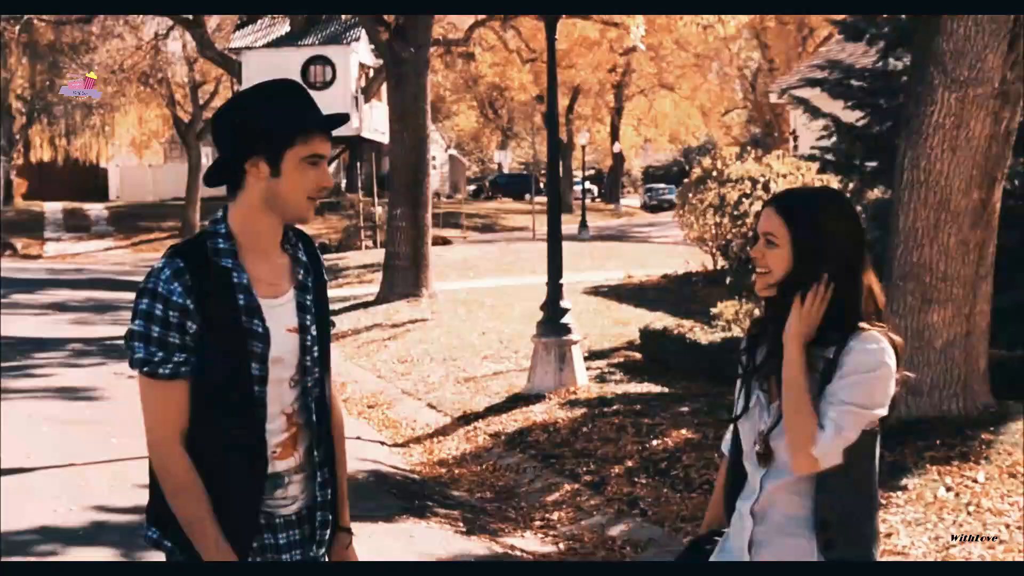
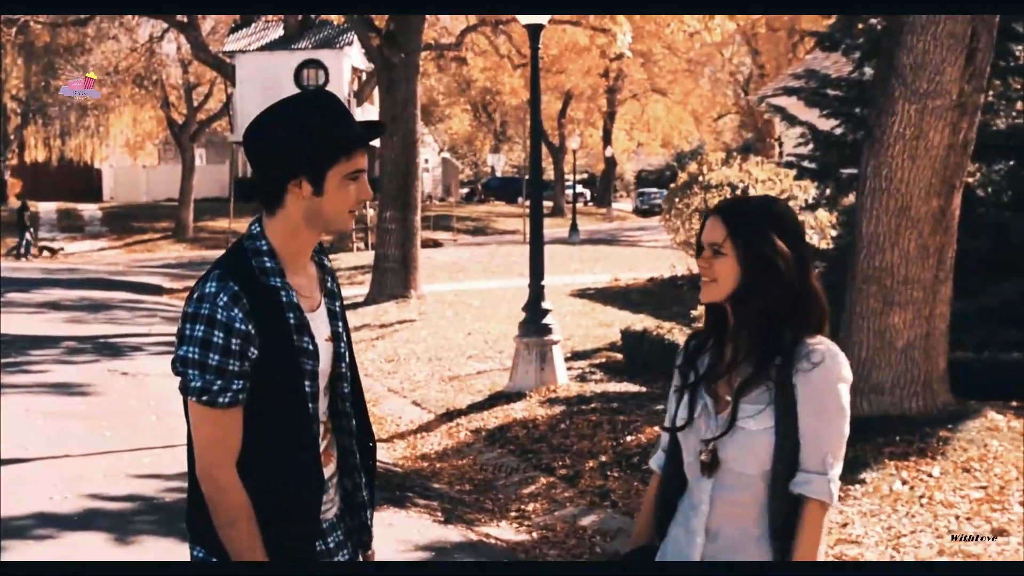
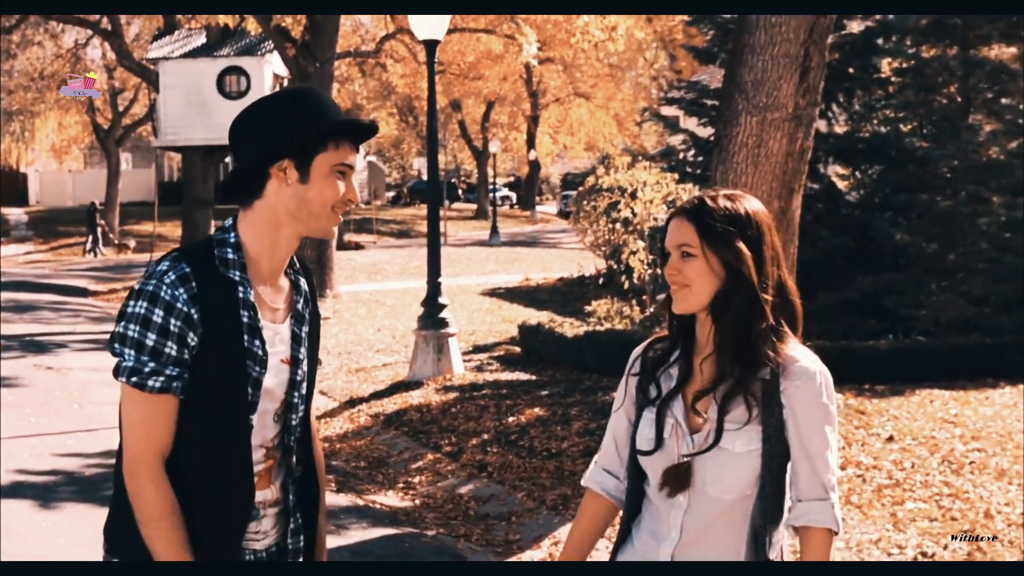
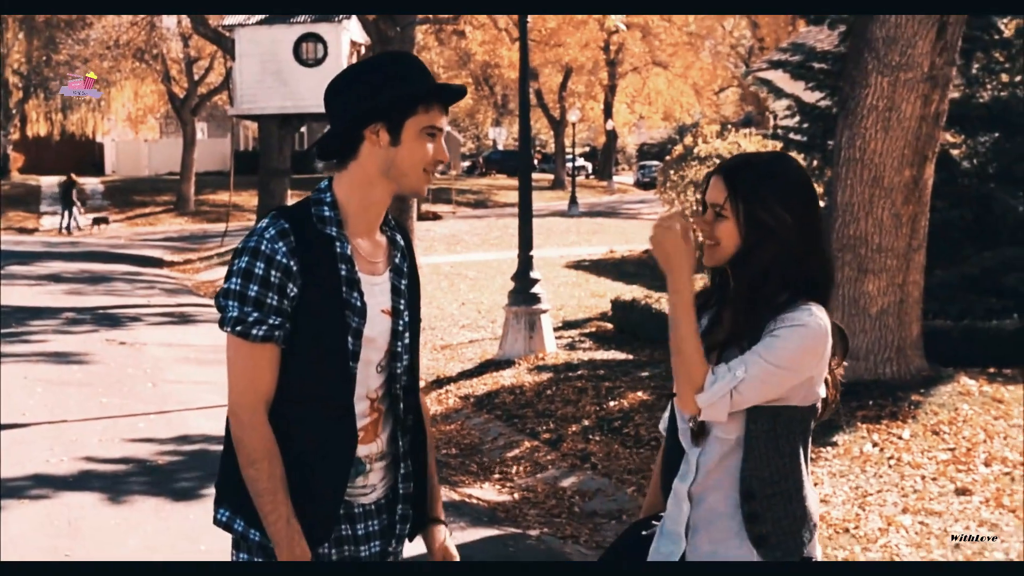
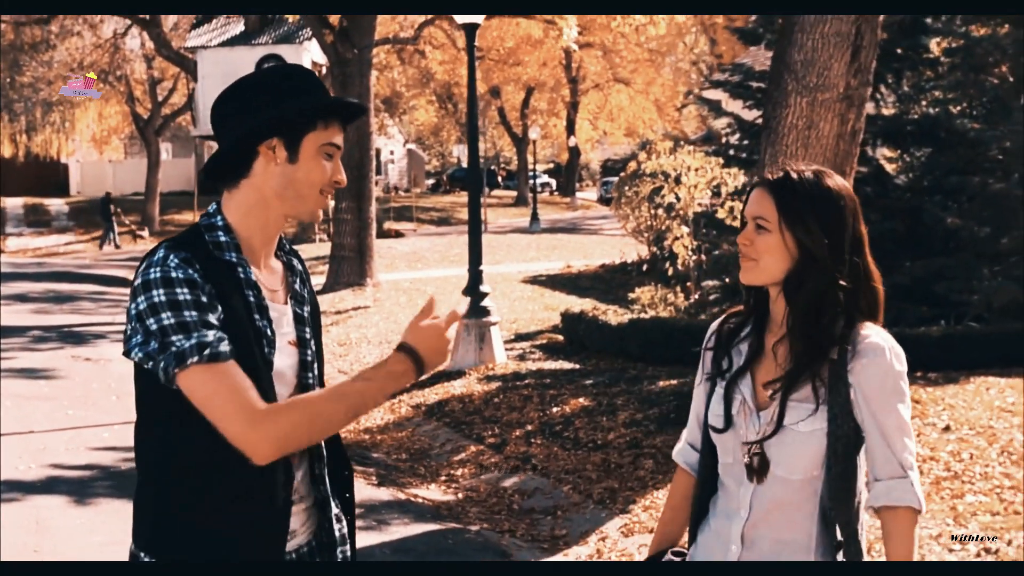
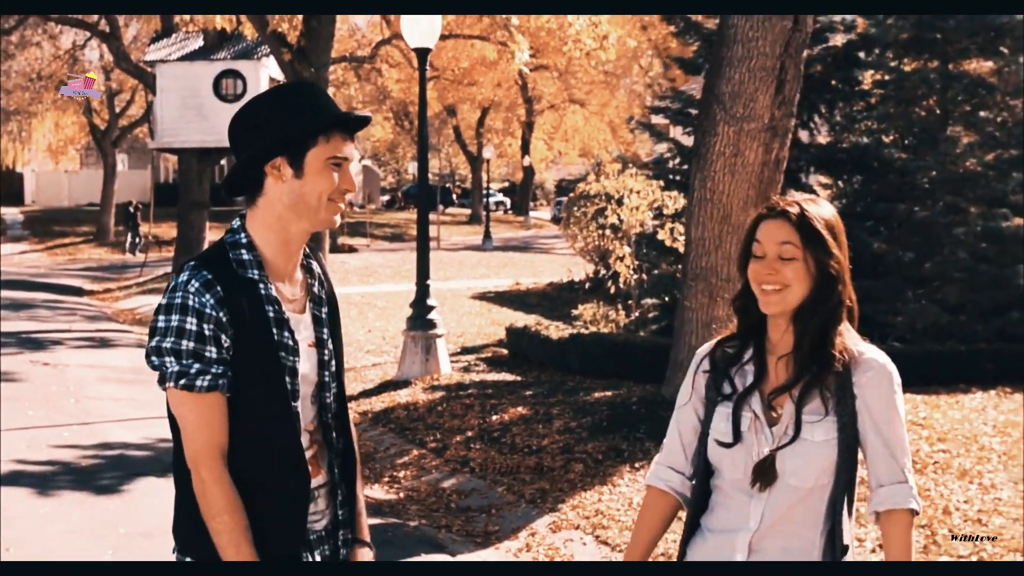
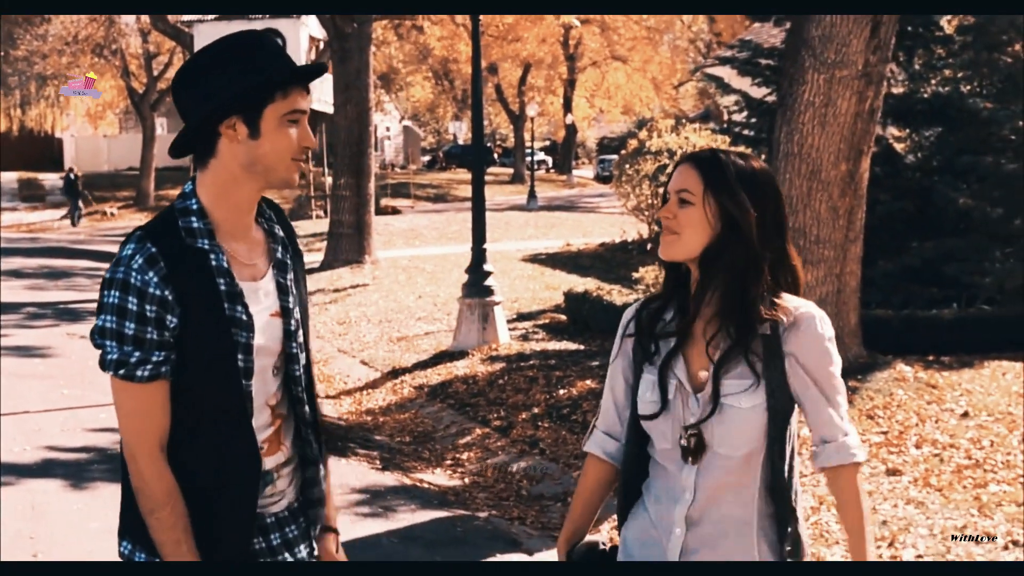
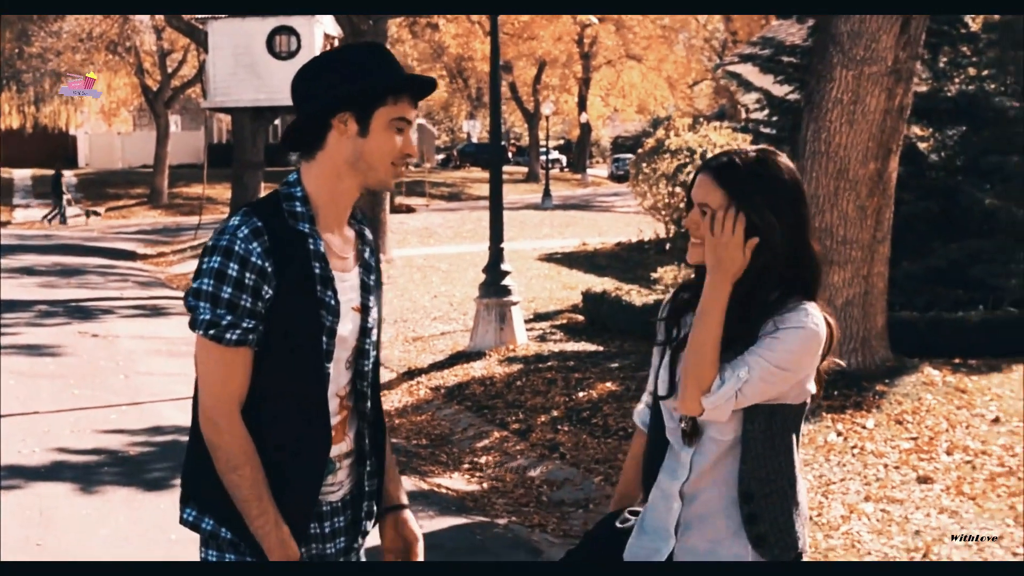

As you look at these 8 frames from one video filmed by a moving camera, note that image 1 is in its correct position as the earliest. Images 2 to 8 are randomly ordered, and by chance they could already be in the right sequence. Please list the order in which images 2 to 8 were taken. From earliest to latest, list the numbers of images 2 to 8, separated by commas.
2, 4, 8, 7, 5, 3, 6
